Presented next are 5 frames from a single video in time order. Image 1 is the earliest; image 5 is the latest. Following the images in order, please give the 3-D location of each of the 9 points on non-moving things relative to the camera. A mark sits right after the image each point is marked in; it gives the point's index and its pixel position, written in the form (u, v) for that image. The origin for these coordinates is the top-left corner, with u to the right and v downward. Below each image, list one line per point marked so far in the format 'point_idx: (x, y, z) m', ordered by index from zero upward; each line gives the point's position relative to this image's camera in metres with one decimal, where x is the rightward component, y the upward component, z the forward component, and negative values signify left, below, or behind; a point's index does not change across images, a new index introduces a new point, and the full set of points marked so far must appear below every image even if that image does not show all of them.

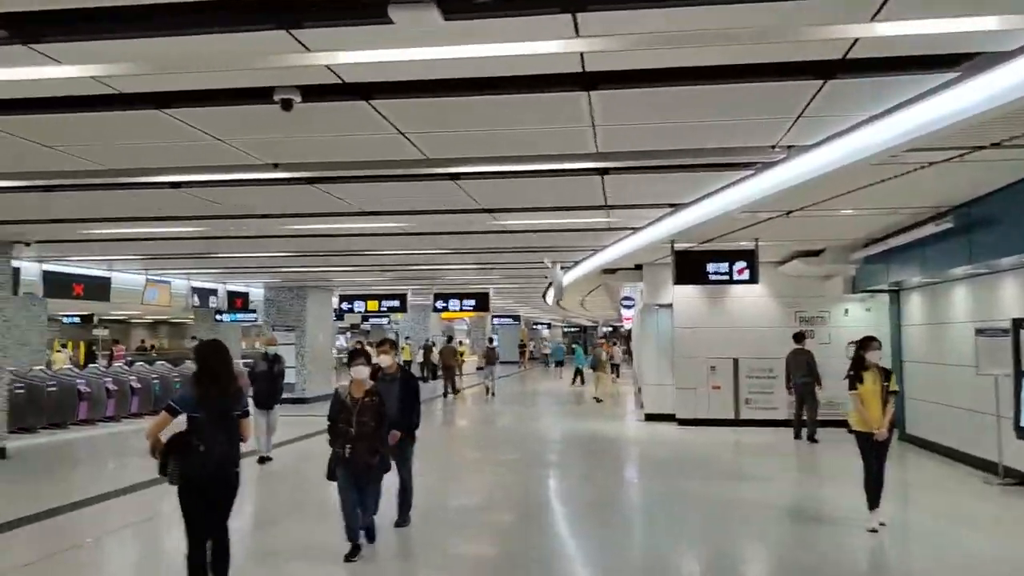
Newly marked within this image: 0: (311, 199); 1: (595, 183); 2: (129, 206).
0: (-1.7, +0.7, +7.1) m
1: (+0.6, +0.8, +6.4) m
2: (-3.3, +0.7, +7.5) m
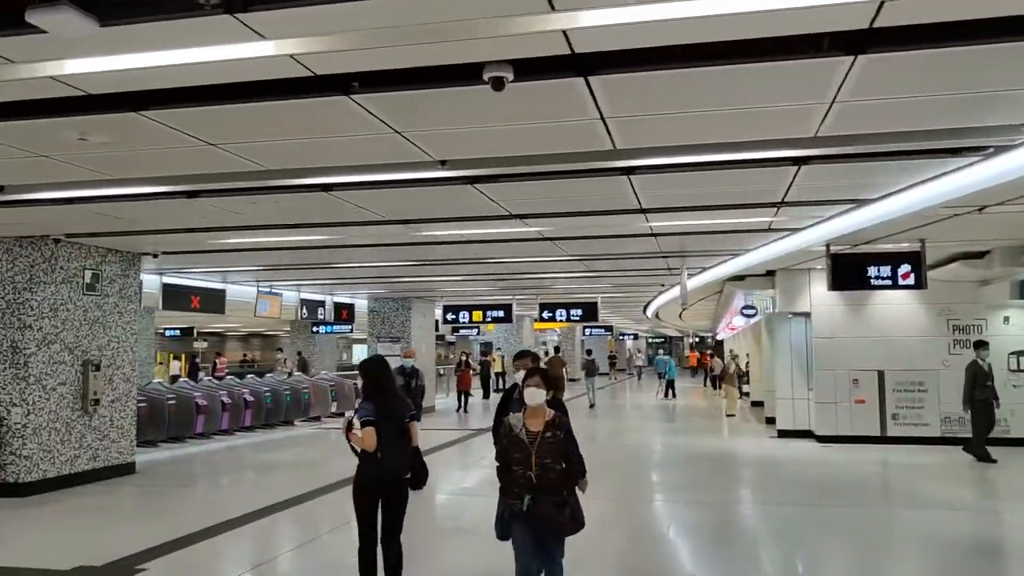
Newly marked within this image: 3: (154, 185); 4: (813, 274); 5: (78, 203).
0: (-0.4, +0.7, +6.7) m
1: (+1.8, +0.8, +5.8) m
2: (-2.0, +0.6, +7.1) m
3: (-2.4, +0.7, +5.8) m
4: (+4.3, +0.2, +12.2) m
5: (-3.3, +0.7, +6.6) m
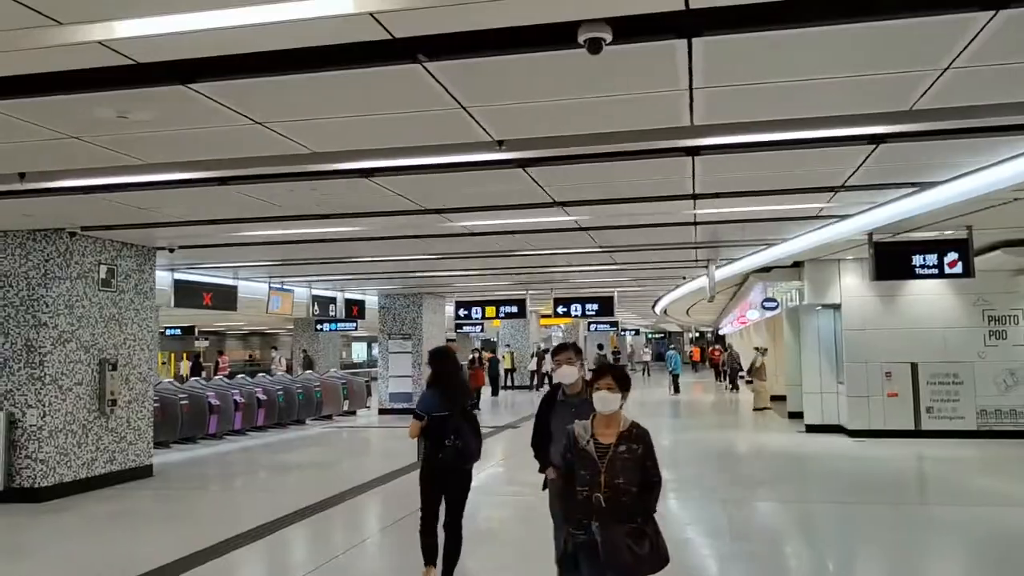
0: (0.0, +0.7, +6.3) m
1: (+2.2, +0.8, +5.4) m
2: (-1.7, +0.7, +6.8) m
3: (-2.1, +0.7, +5.5) m
4: (+4.6, +0.3, +11.9) m
5: (-3.0, +0.7, +6.2) m
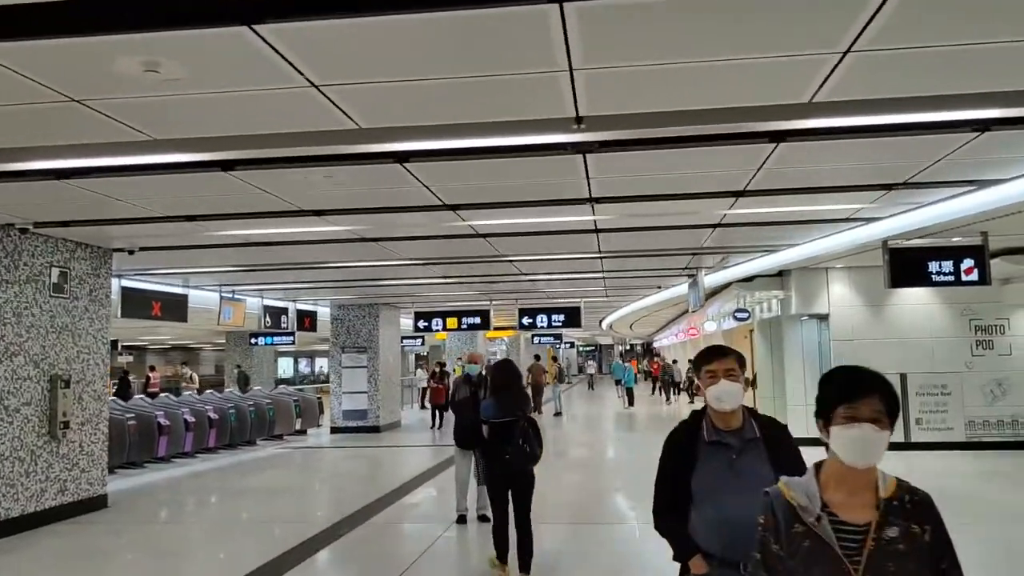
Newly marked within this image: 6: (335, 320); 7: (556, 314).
0: (+0.2, +0.7, +5.7) m
1: (+2.5, +0.8, +5.0) m
2: (-1.4, +0.6, +6.0) m
3: (-1.7, +0.7, +4.6) m
4: (+4.3, +0.2, +11.6) m
5: (-2.7, +0.7, +5.3) m
6: (-3.4, -0.6, +16.7) m
7: (+0.8, -0.5, +16.1) m
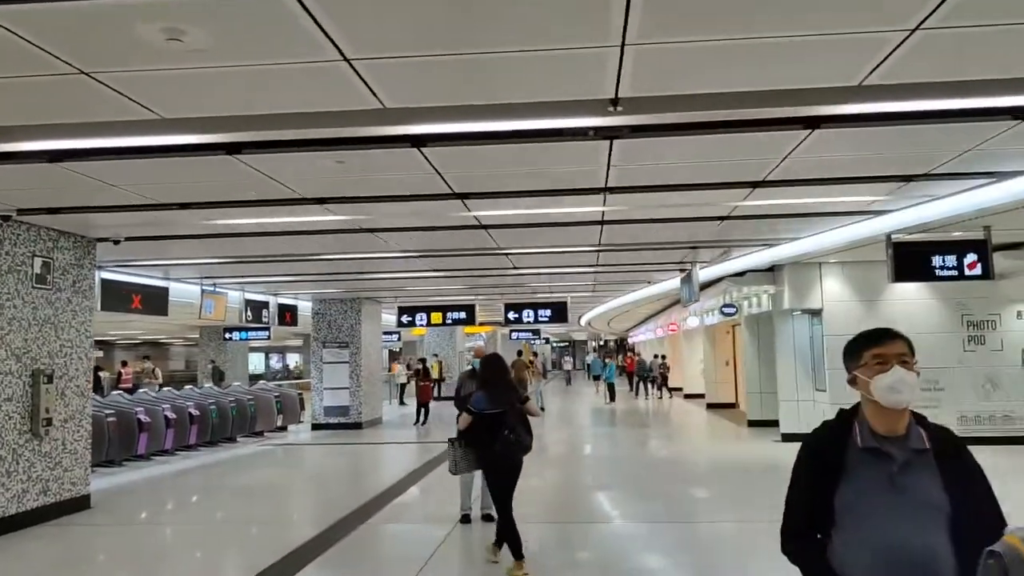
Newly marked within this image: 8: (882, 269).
0: (+0.3, +0.7, +5.5) m
1: (+2.7, +0.9, +4.9) m
2: (-1.3, +0.7, +5.7) m
3: (-1.6, +0.8, +4.4) m
4: (+4.2, +0.3, +11.6) m
5: (-2.6, +0.7, +5.0) m
6: (-3.7, -0.5, +16.3) m
7: (+0.5, -0.4, +15.9) m
8: (+4.9, +0.3, +11.4) m
